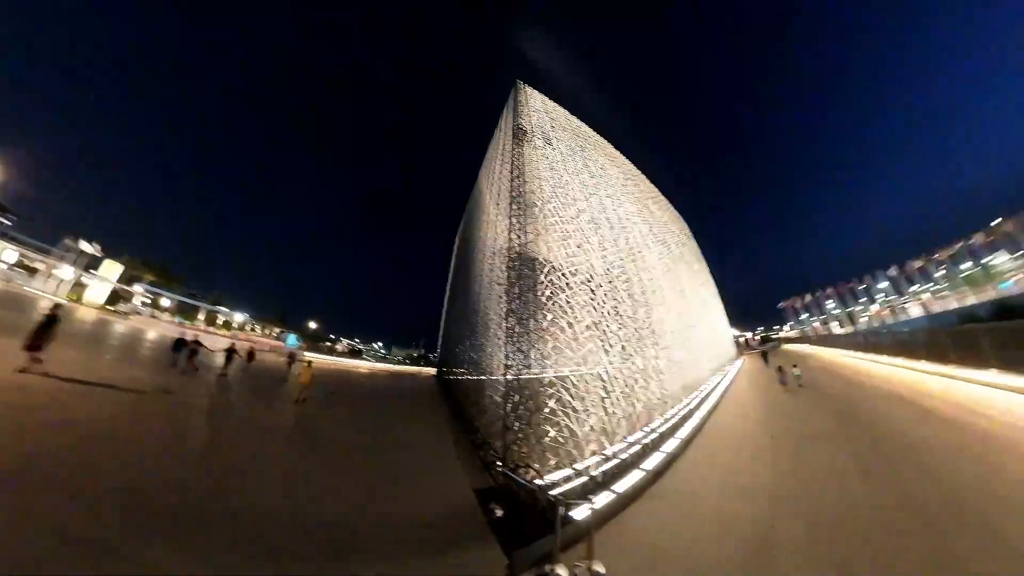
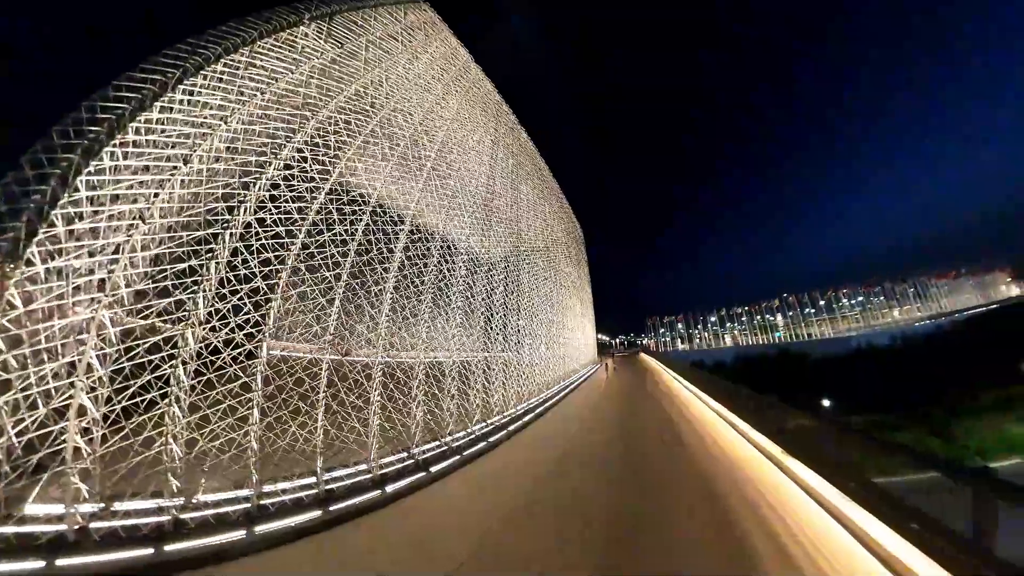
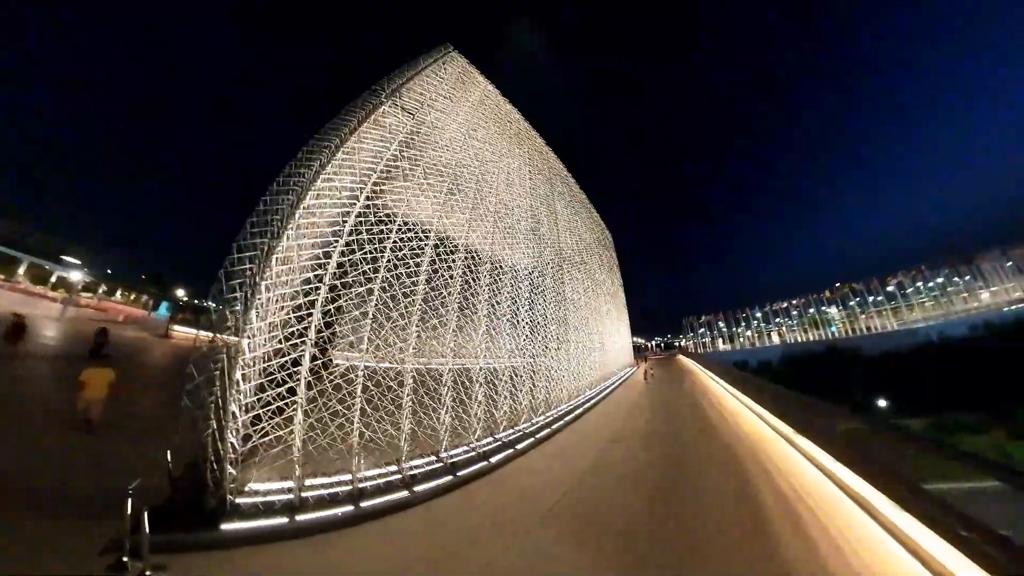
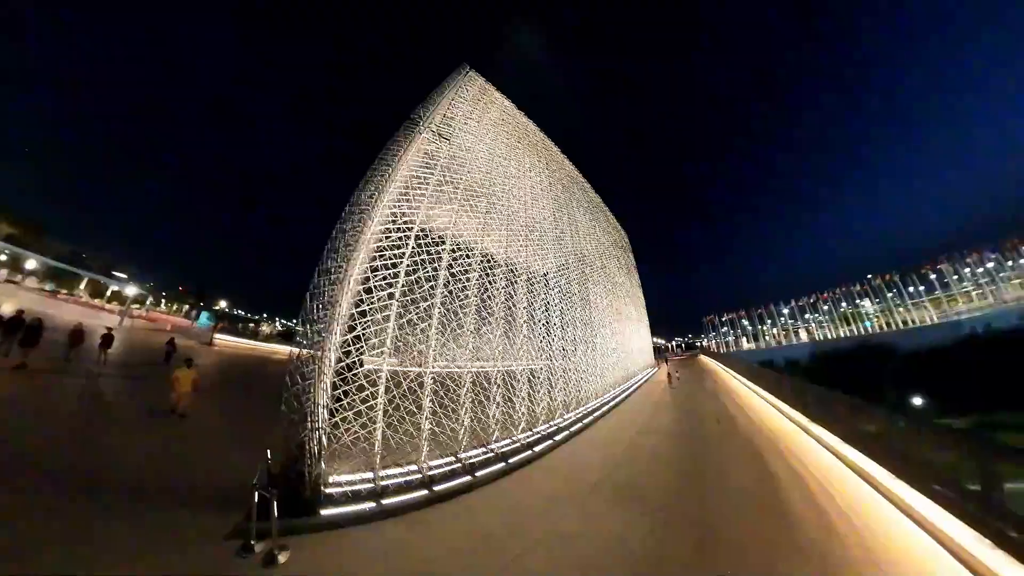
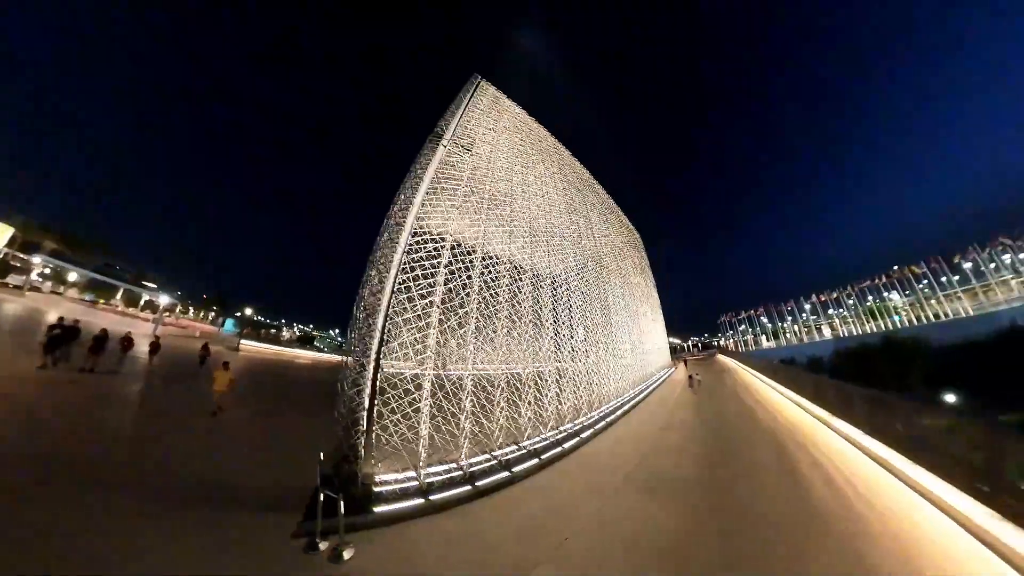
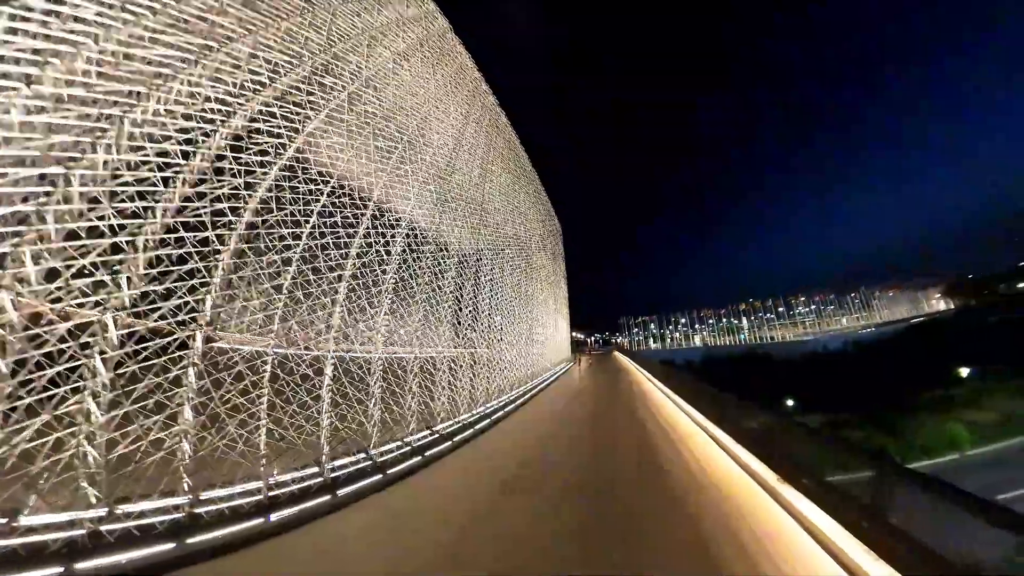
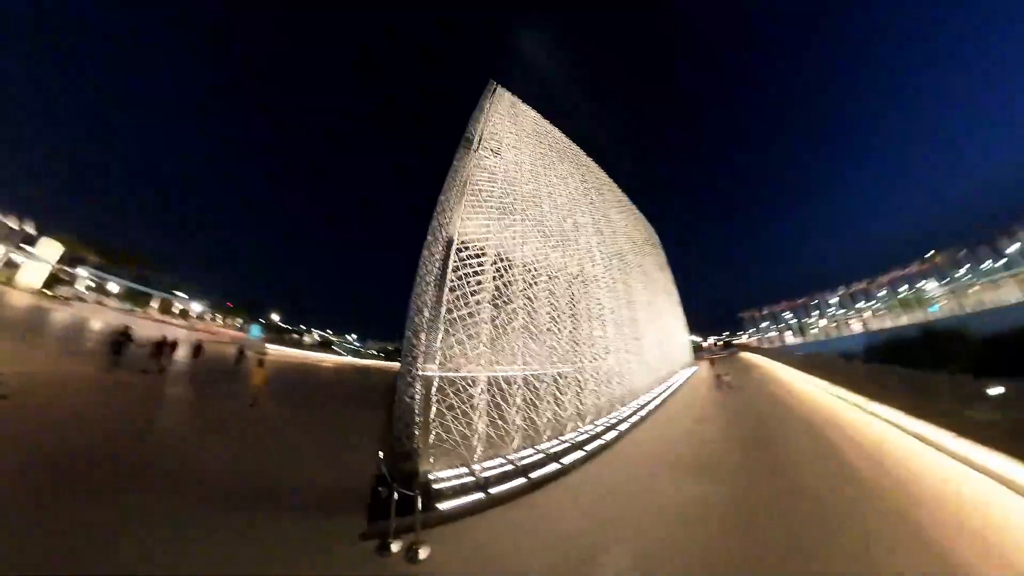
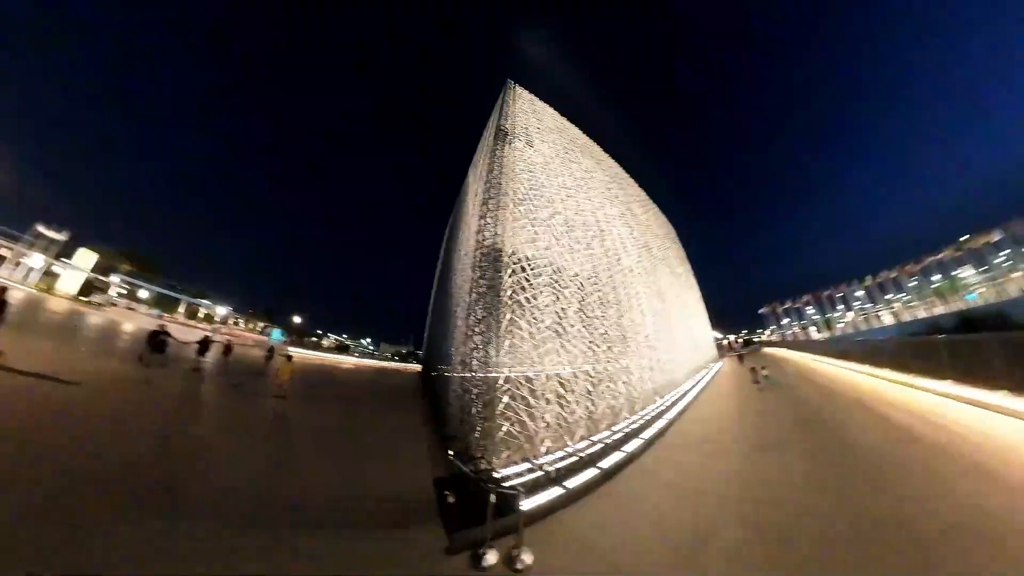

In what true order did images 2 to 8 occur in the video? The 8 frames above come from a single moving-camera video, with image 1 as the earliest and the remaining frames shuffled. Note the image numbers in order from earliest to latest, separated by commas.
8, 7, 5, 4, 3, 2, 6
